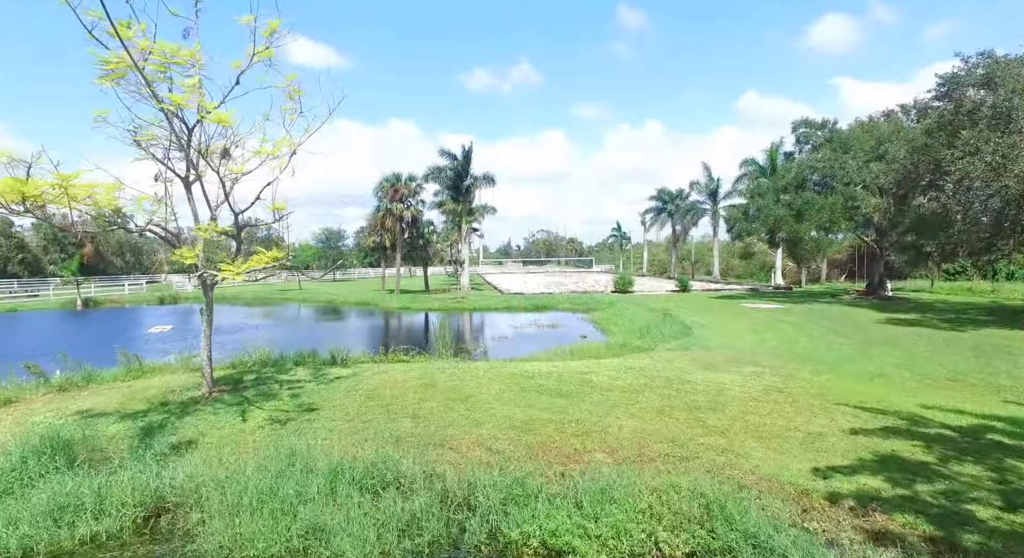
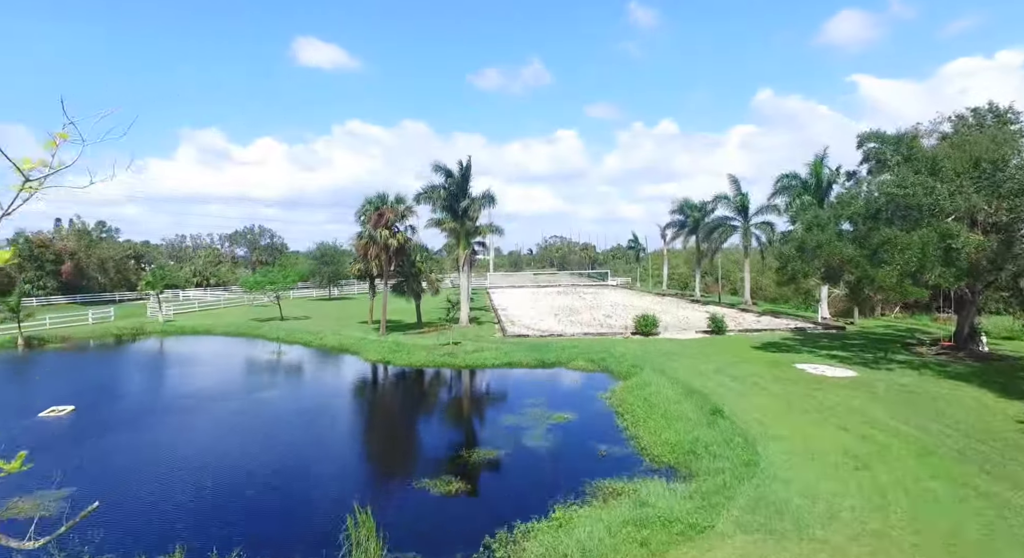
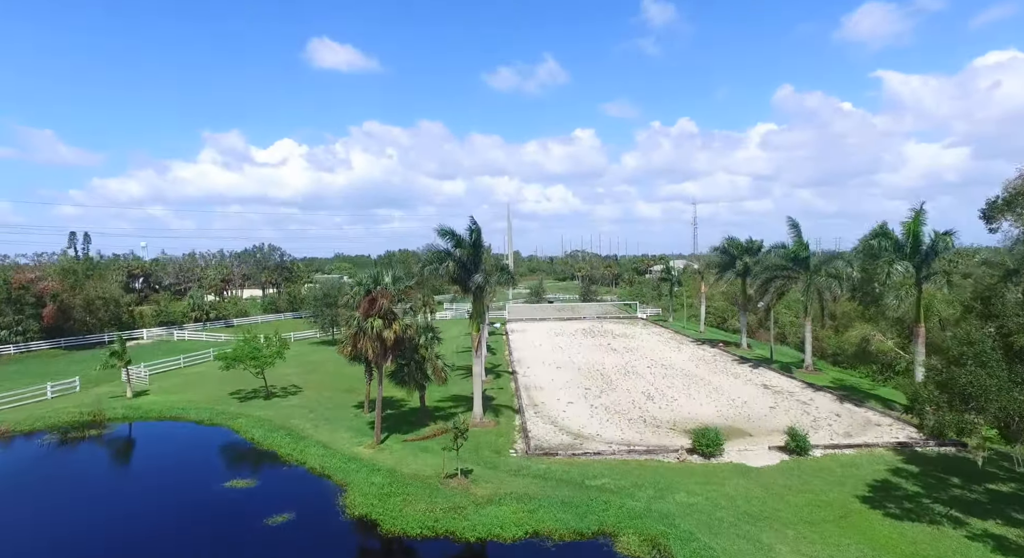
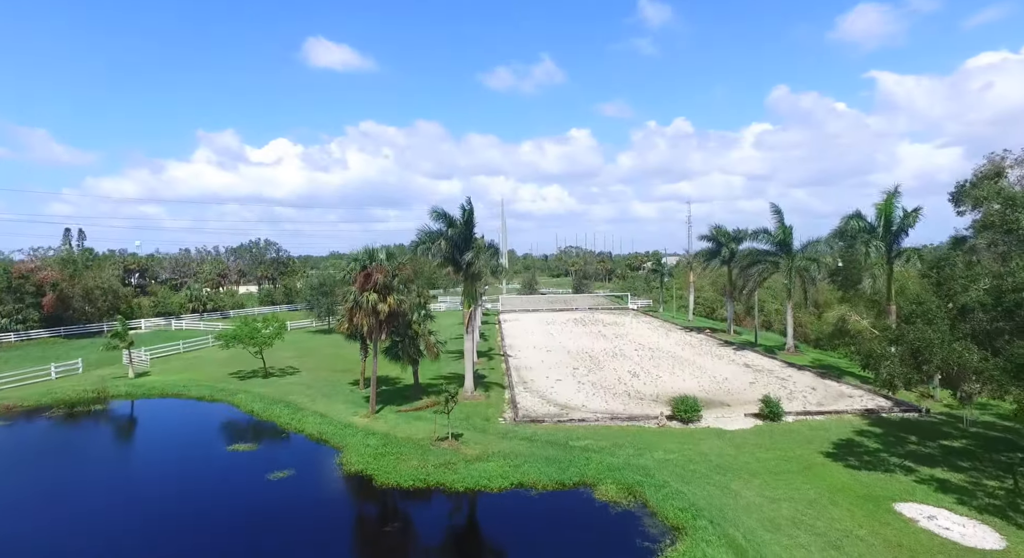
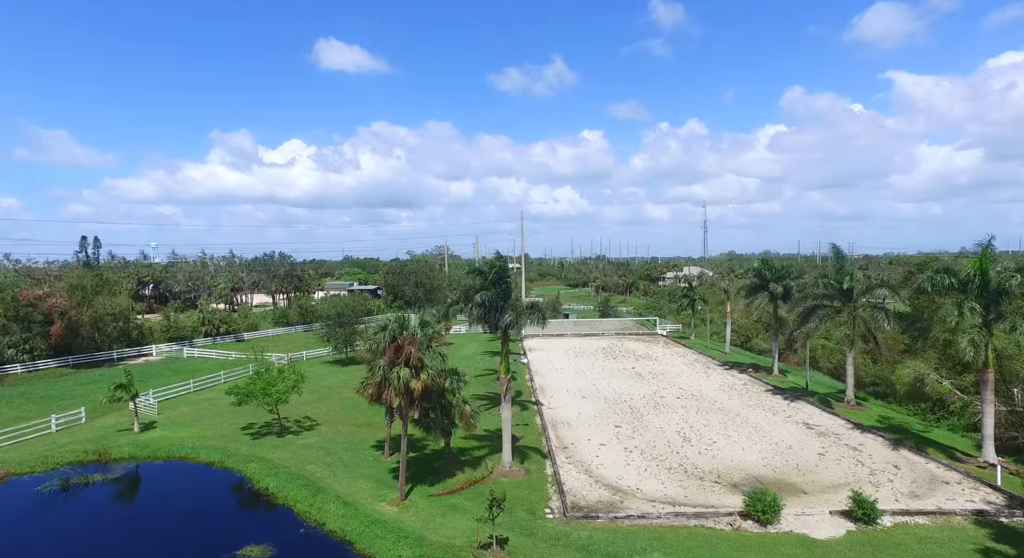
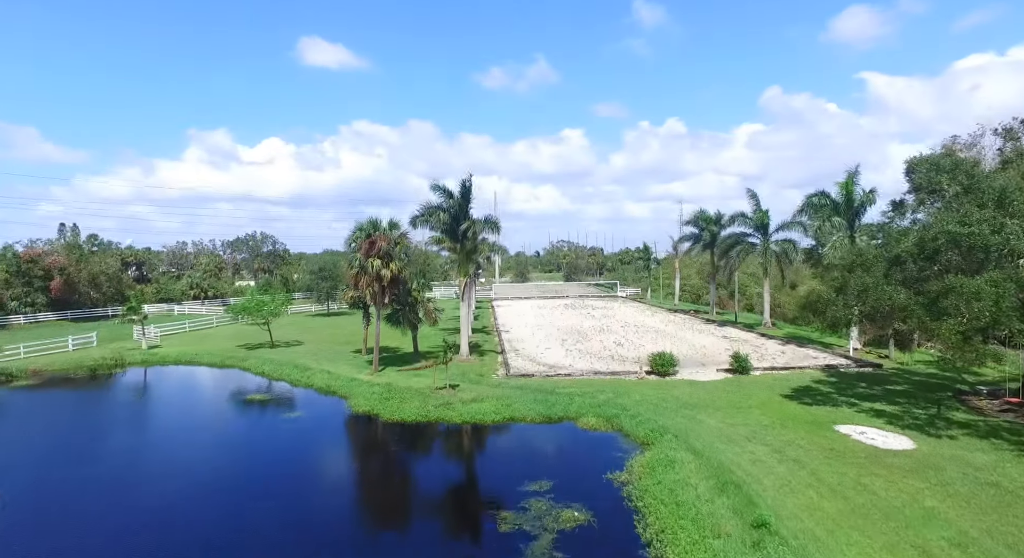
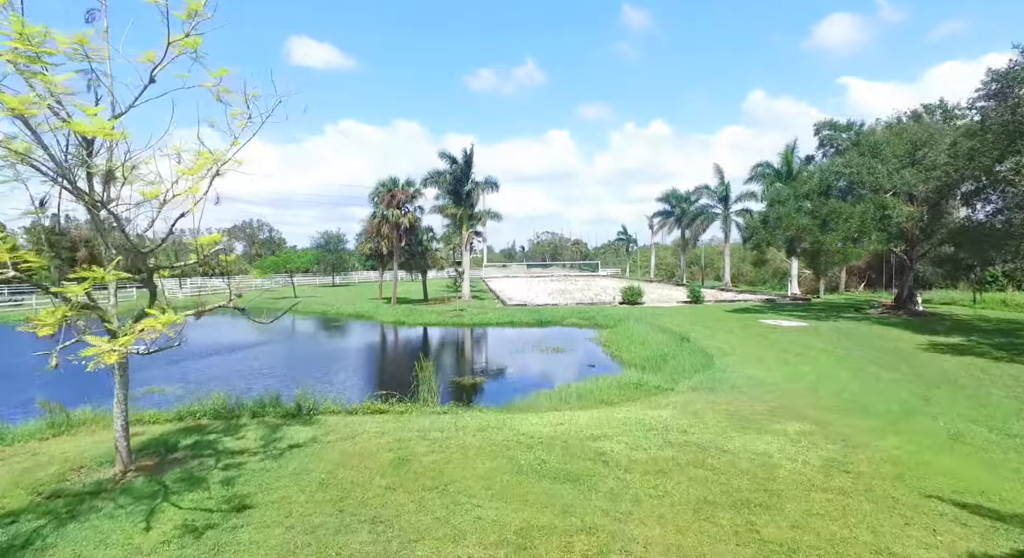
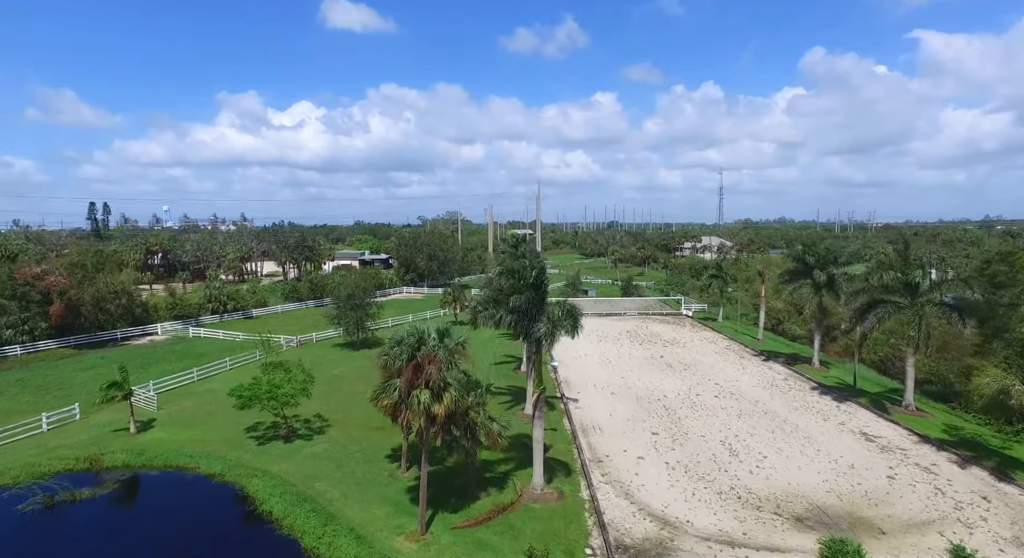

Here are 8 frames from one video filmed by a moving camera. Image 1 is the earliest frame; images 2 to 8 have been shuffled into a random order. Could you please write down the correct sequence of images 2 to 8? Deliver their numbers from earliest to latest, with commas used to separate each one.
7, 2, 6, 4, 3, 5, 8
